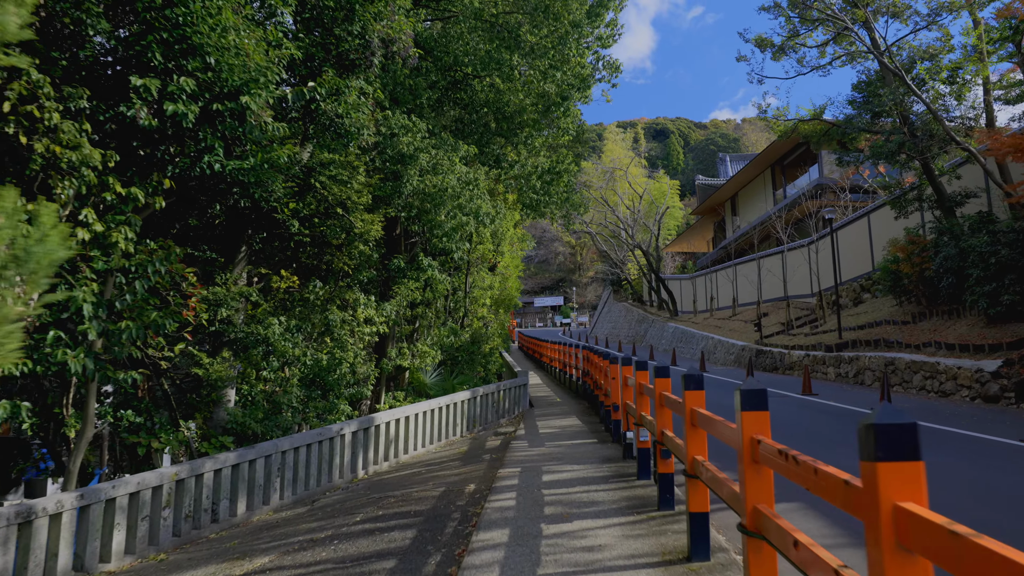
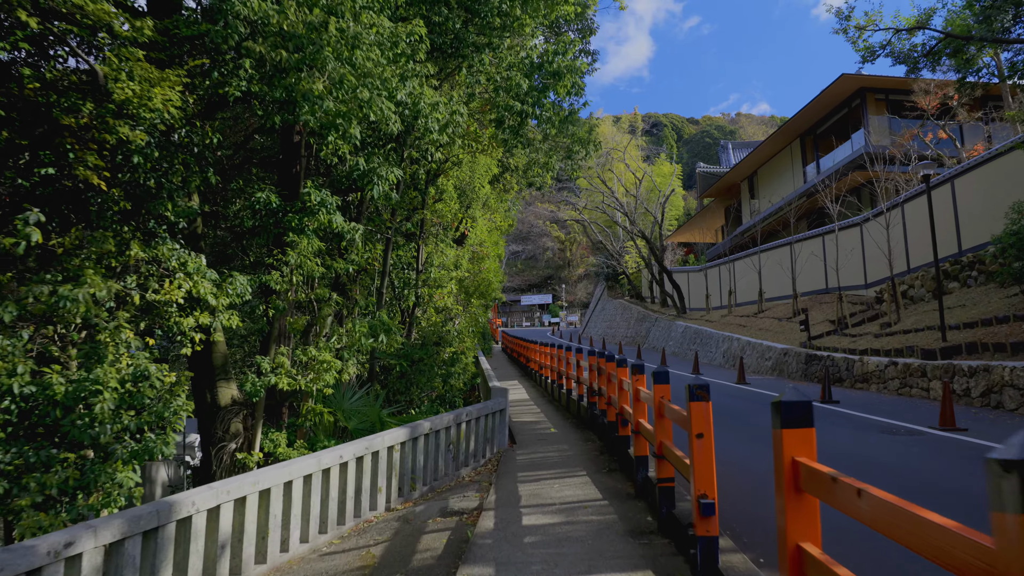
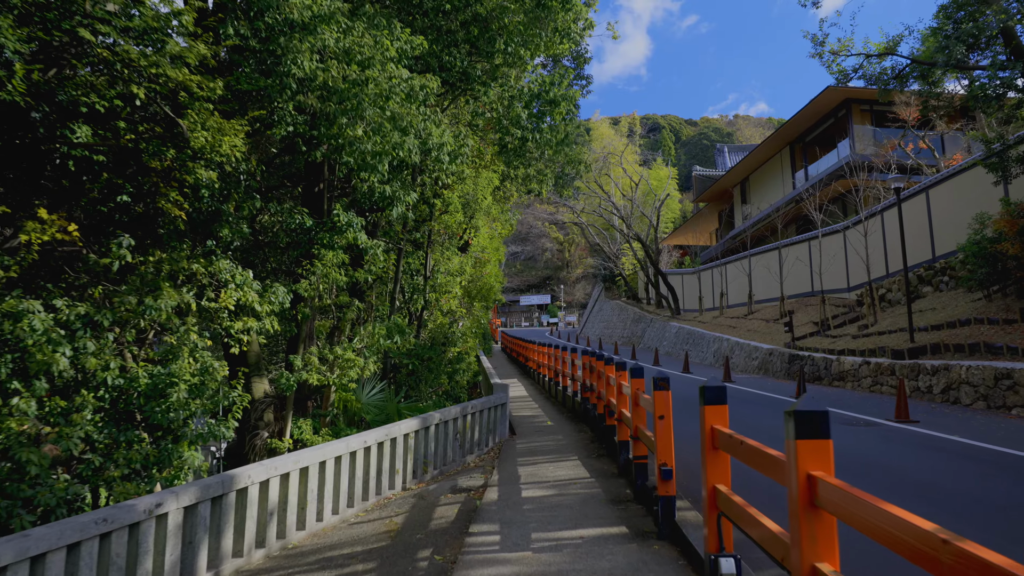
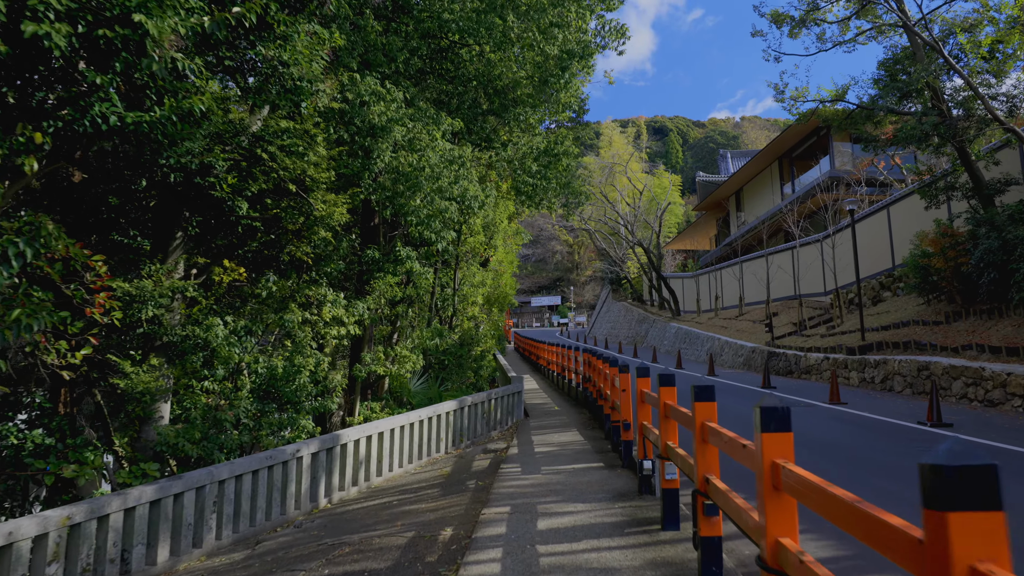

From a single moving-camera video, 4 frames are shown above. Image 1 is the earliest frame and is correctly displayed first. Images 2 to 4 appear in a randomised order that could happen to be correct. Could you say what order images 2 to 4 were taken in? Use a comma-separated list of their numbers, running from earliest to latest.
4, 3, 2
